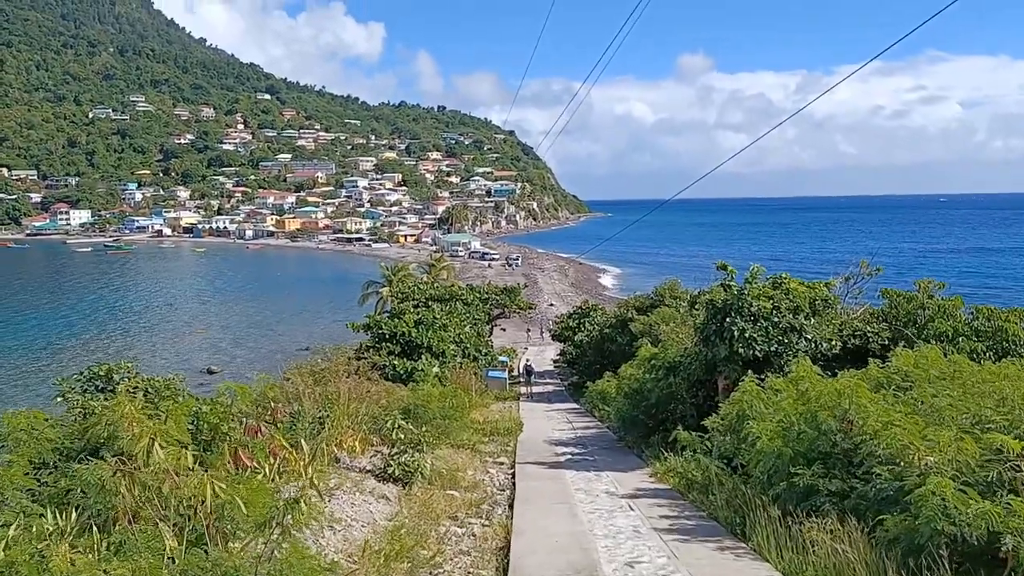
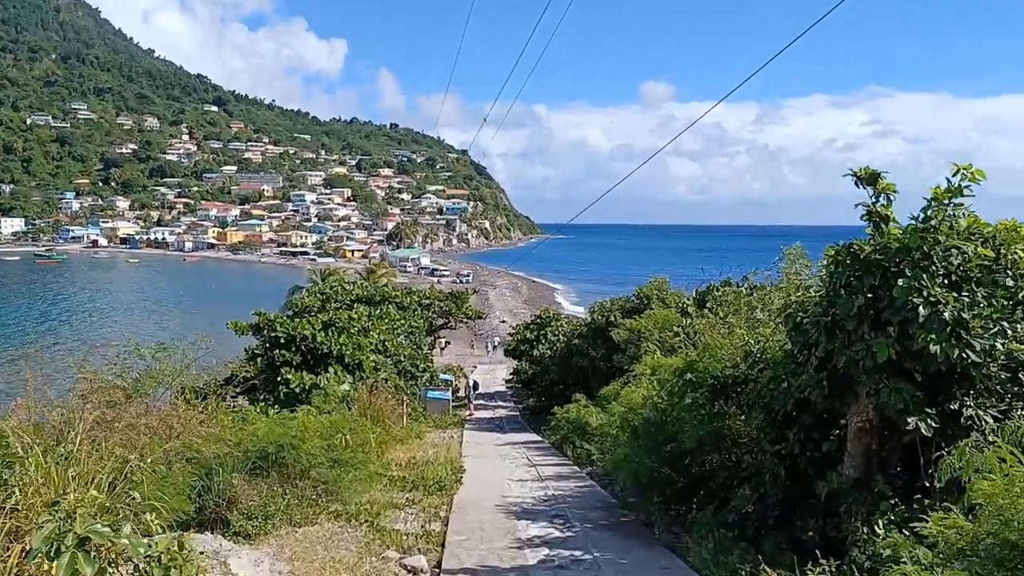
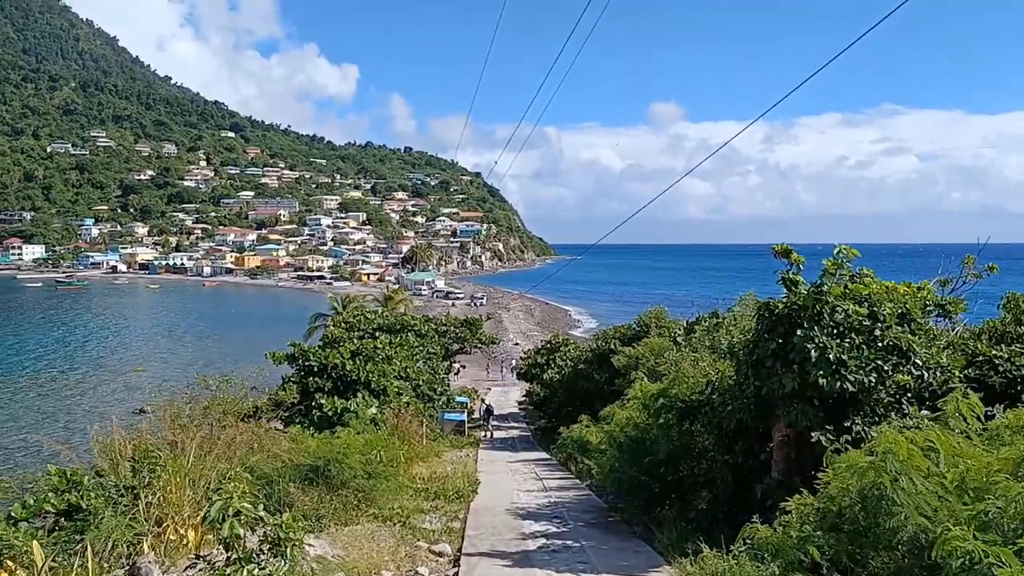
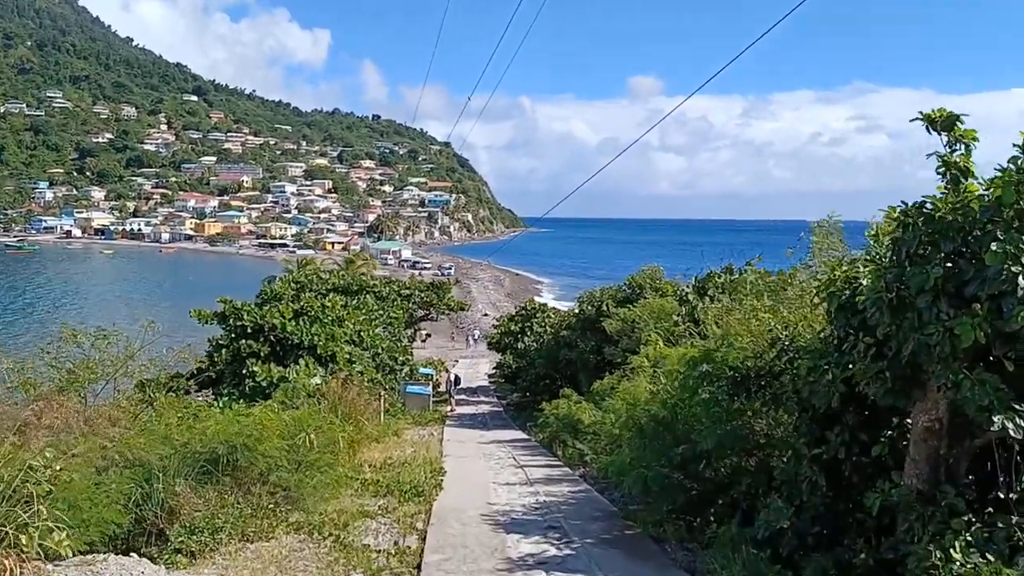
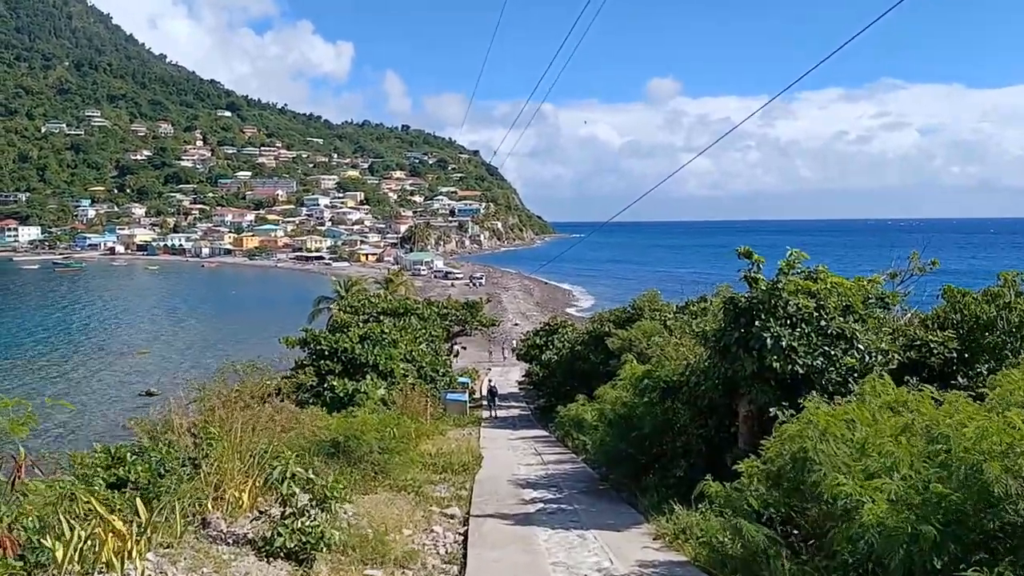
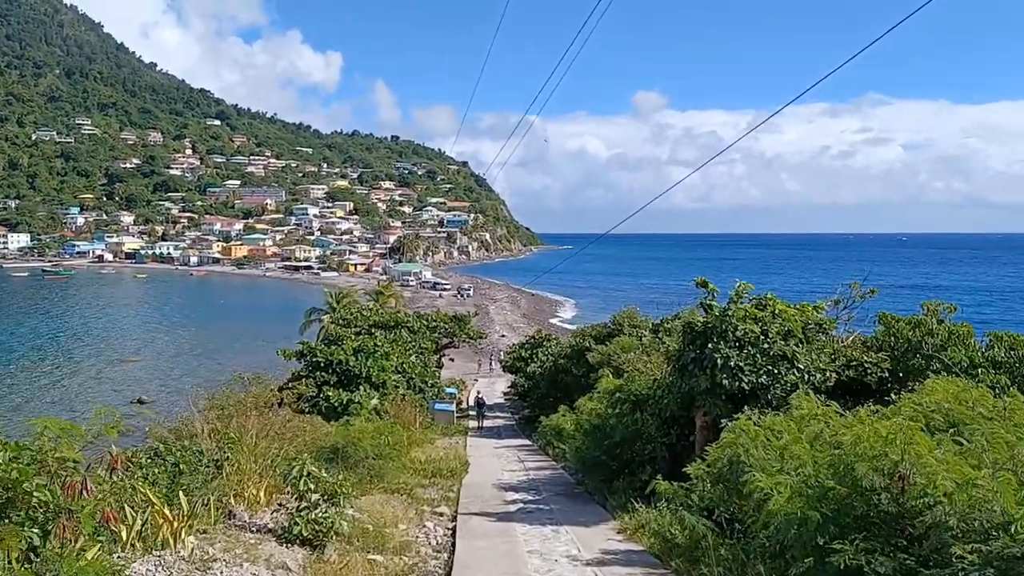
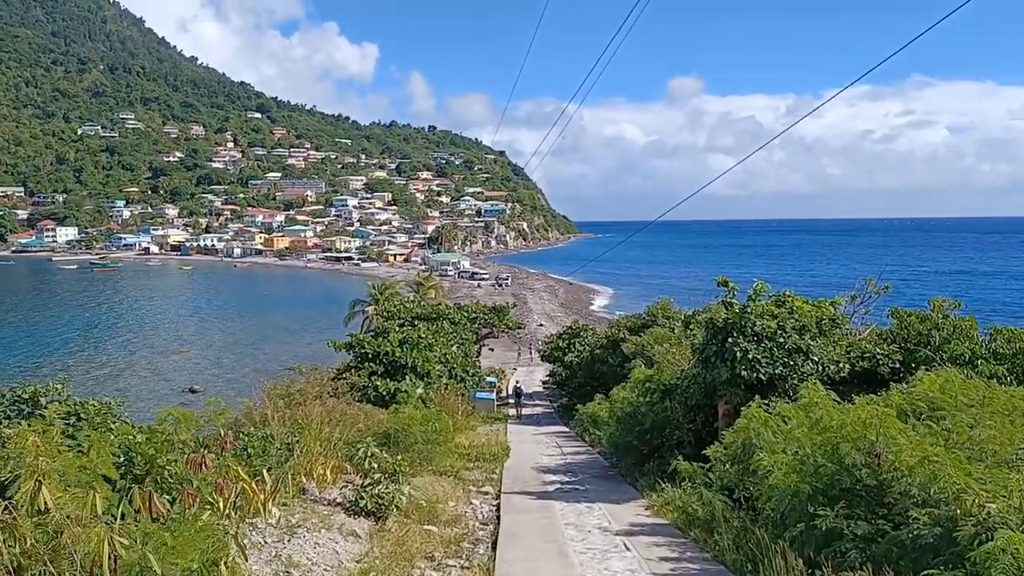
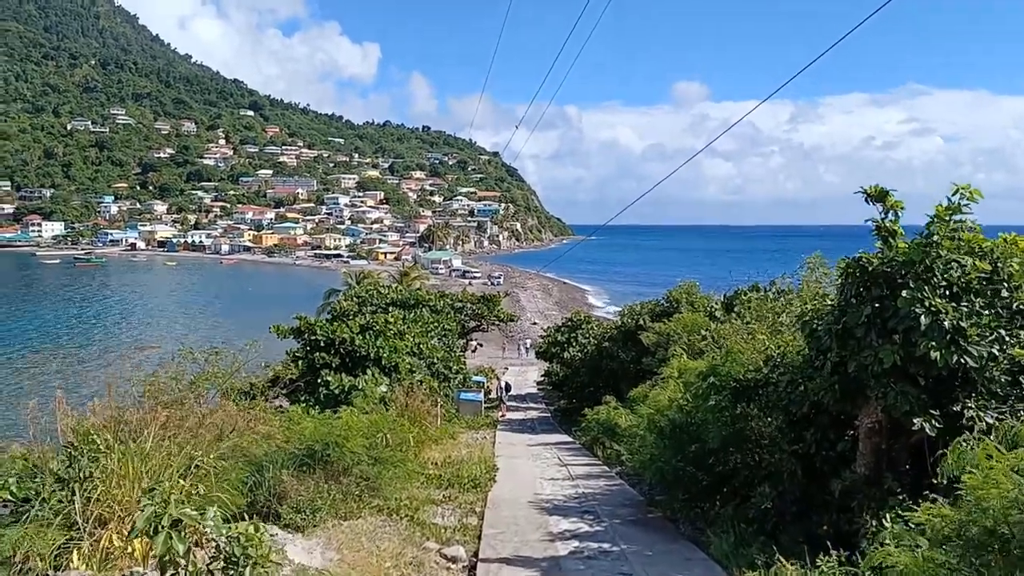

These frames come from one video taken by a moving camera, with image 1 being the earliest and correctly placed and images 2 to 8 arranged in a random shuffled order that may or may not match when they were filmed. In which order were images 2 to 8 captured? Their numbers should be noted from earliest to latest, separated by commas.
7, 6, 5, 3, 8, 2, 4
